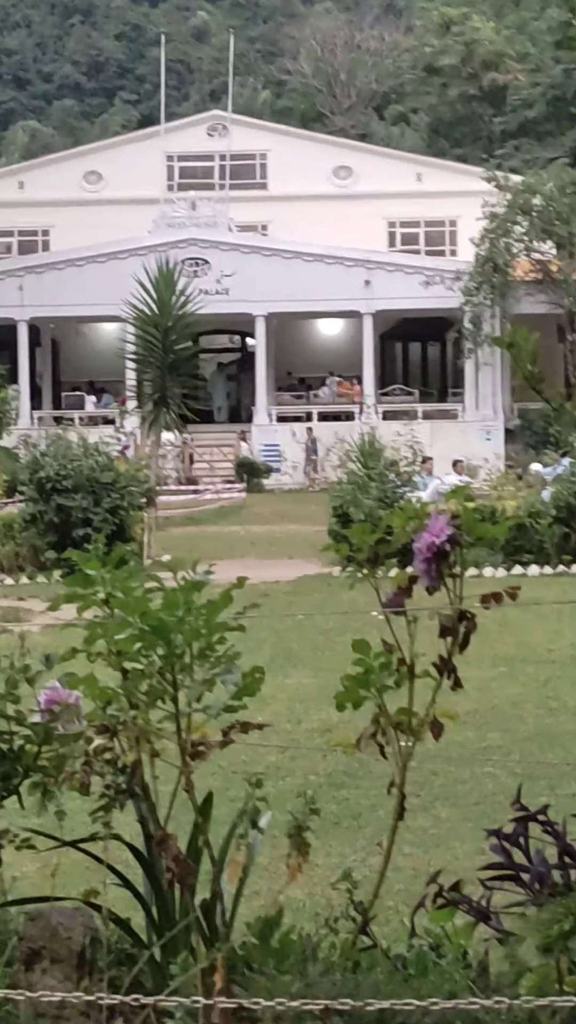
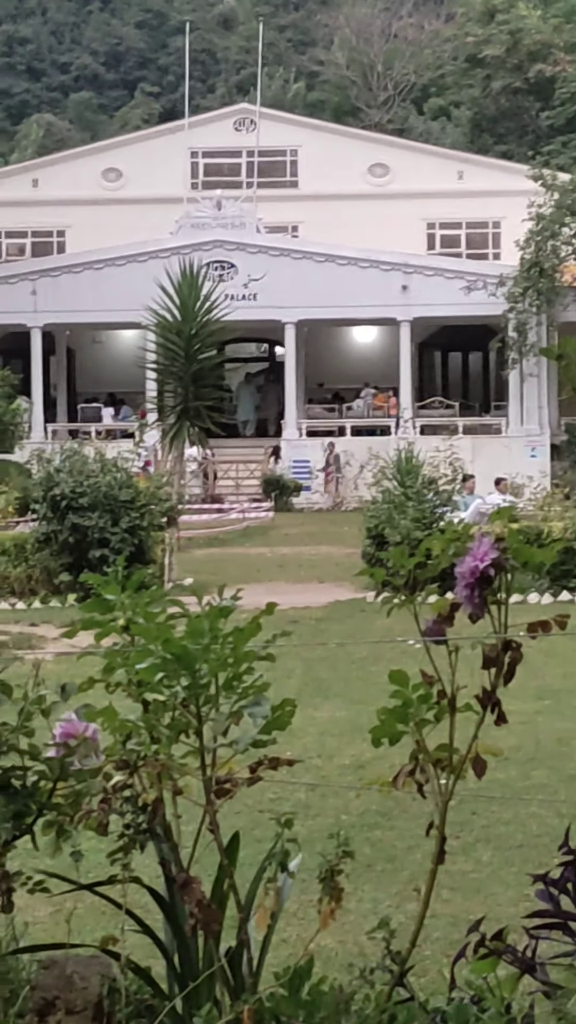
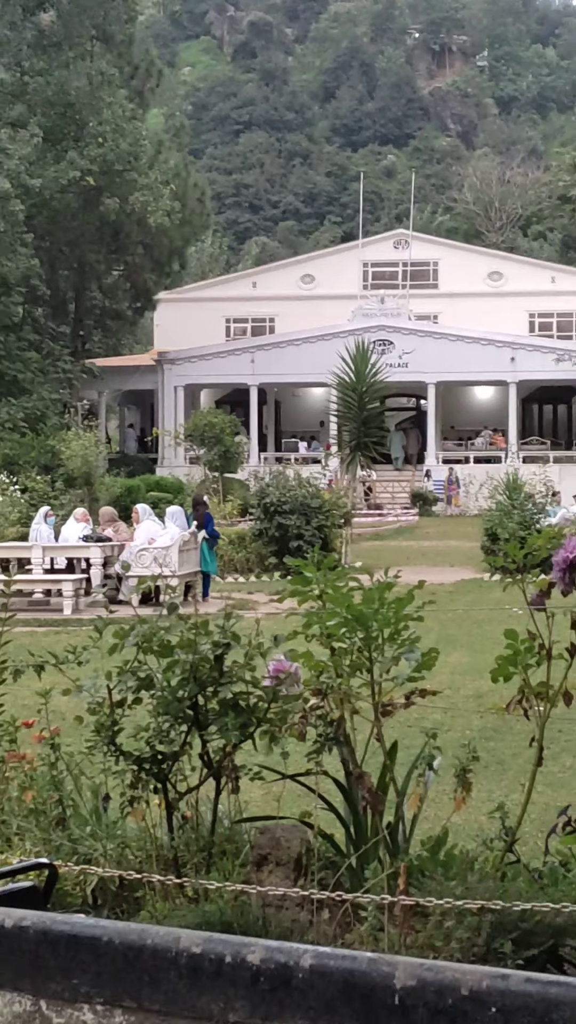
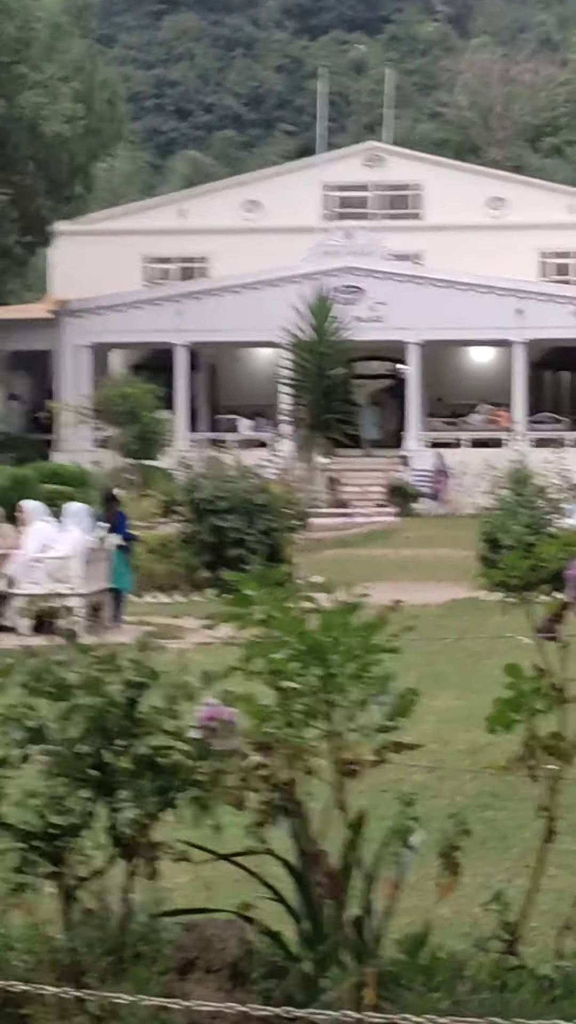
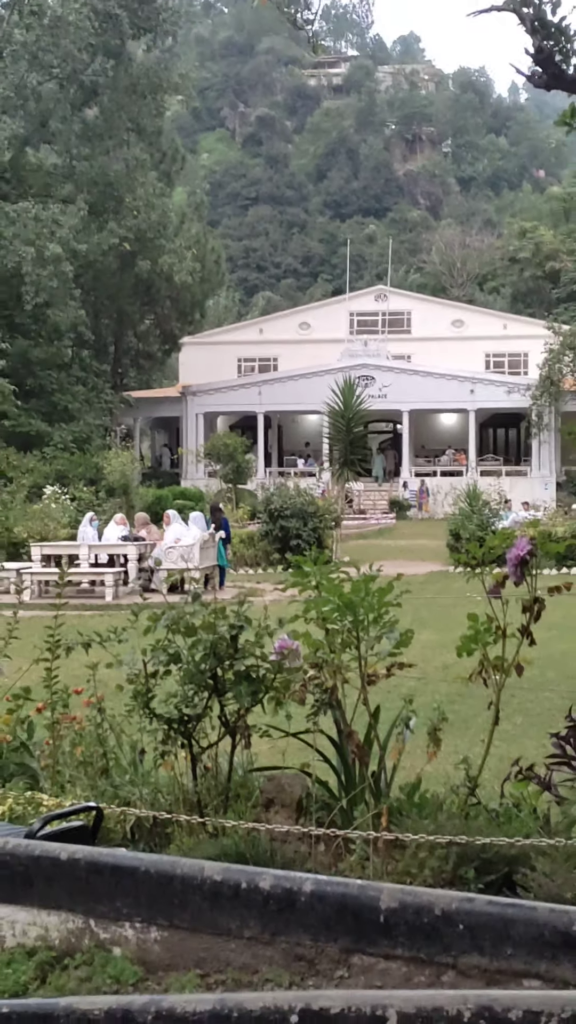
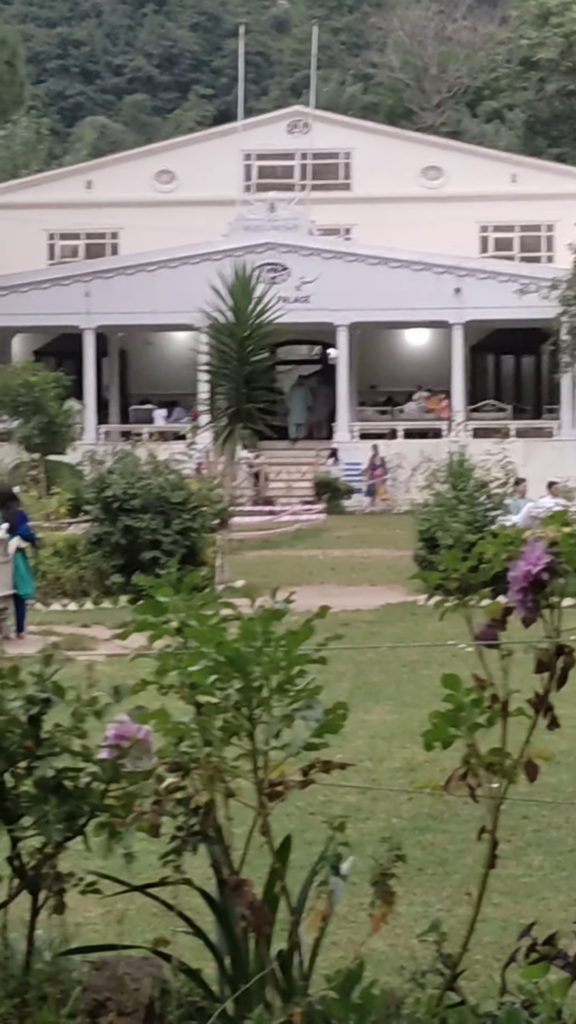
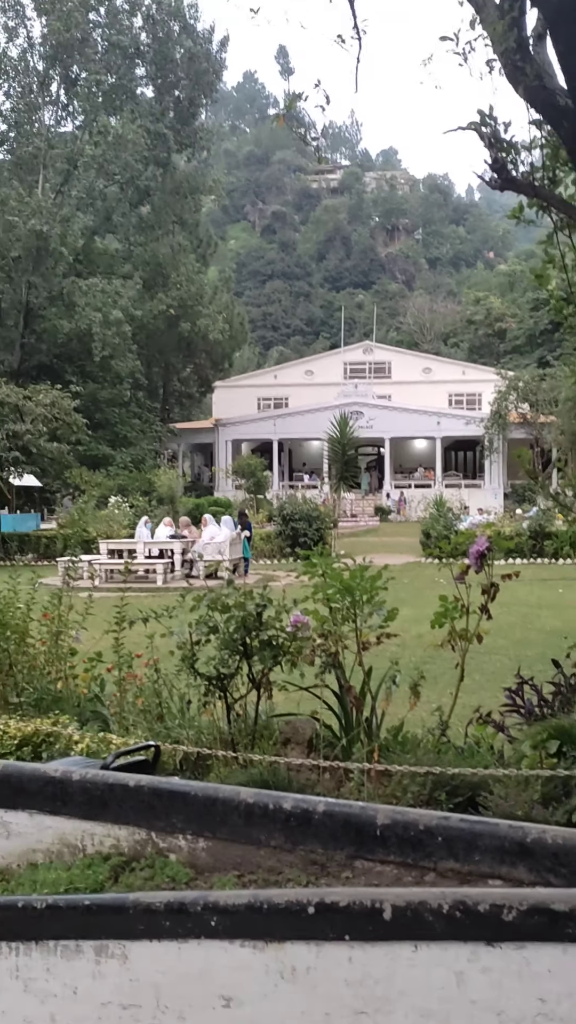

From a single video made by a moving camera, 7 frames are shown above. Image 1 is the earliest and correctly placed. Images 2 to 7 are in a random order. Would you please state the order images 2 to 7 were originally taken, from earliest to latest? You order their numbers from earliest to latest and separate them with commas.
2, 6, 4, 3, 5, 7
